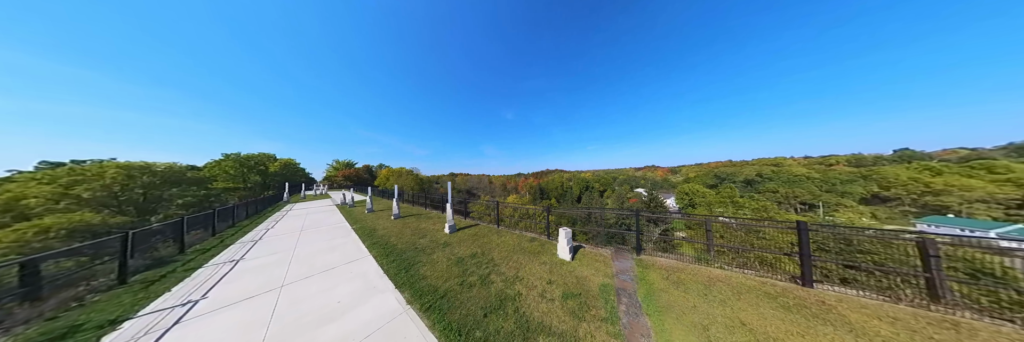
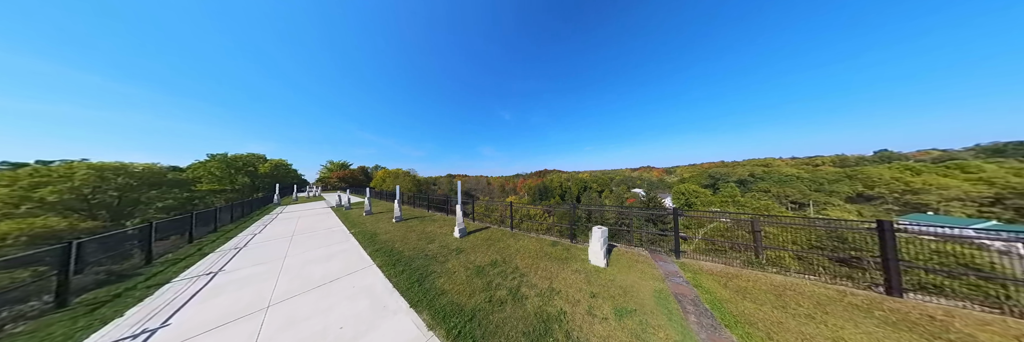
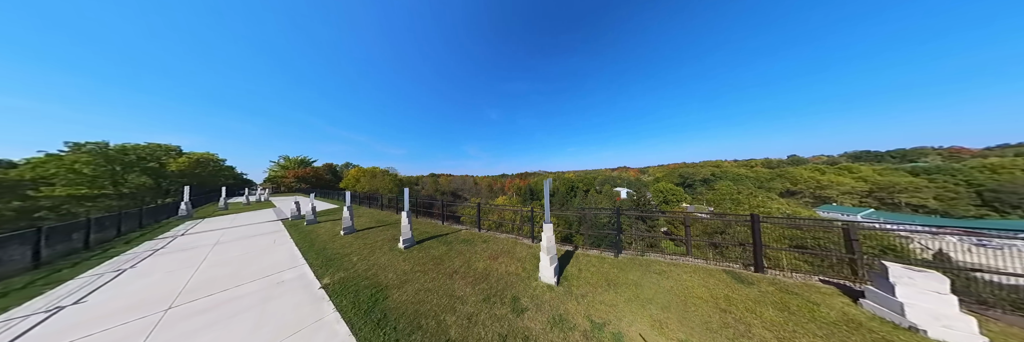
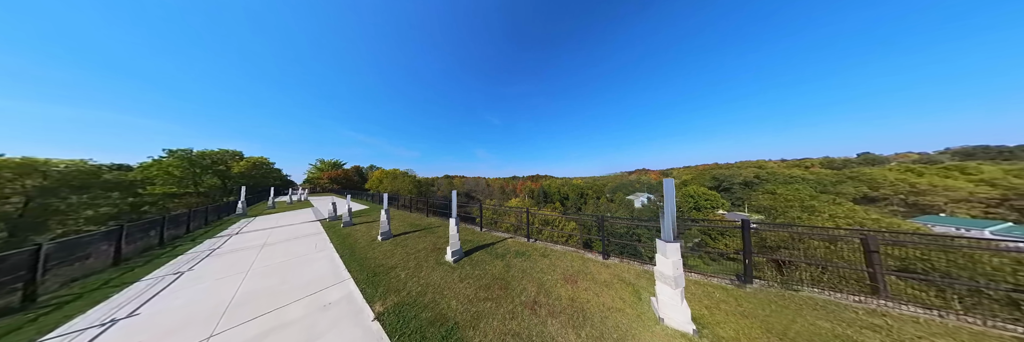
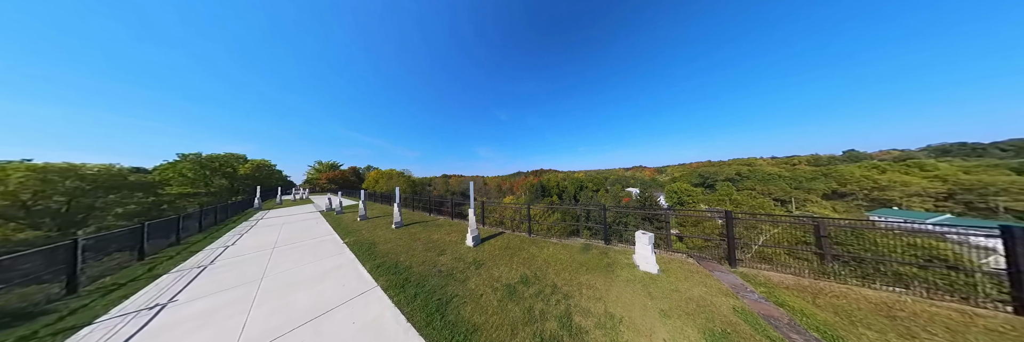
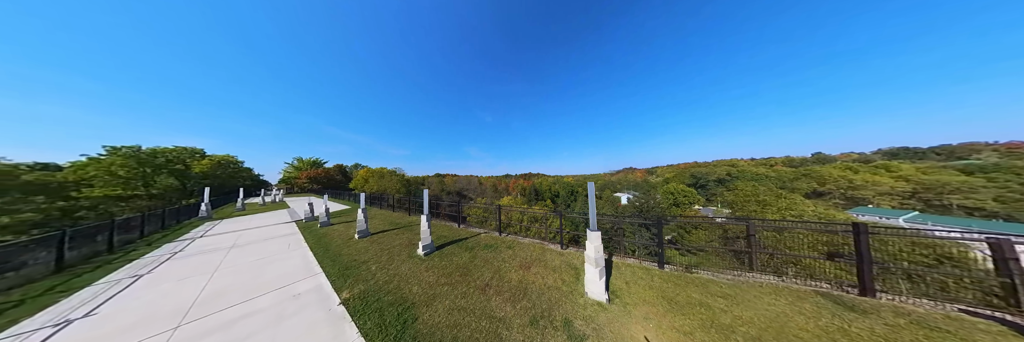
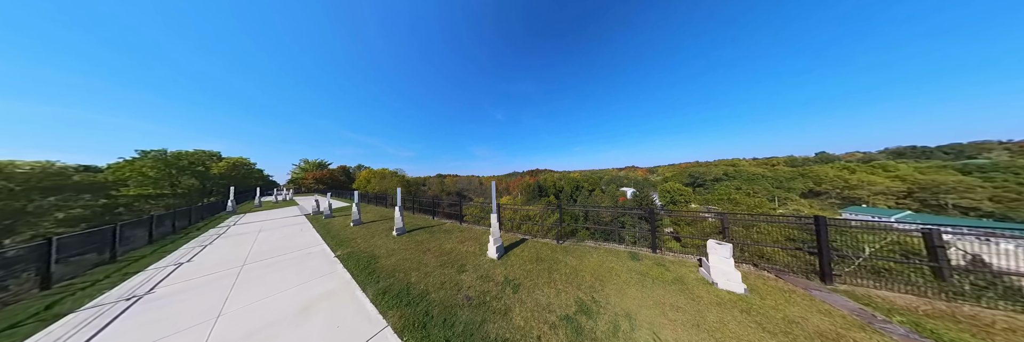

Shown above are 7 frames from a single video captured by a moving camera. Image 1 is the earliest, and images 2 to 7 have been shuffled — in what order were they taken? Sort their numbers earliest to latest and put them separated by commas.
2, 5, 7, 3, 6, 4
